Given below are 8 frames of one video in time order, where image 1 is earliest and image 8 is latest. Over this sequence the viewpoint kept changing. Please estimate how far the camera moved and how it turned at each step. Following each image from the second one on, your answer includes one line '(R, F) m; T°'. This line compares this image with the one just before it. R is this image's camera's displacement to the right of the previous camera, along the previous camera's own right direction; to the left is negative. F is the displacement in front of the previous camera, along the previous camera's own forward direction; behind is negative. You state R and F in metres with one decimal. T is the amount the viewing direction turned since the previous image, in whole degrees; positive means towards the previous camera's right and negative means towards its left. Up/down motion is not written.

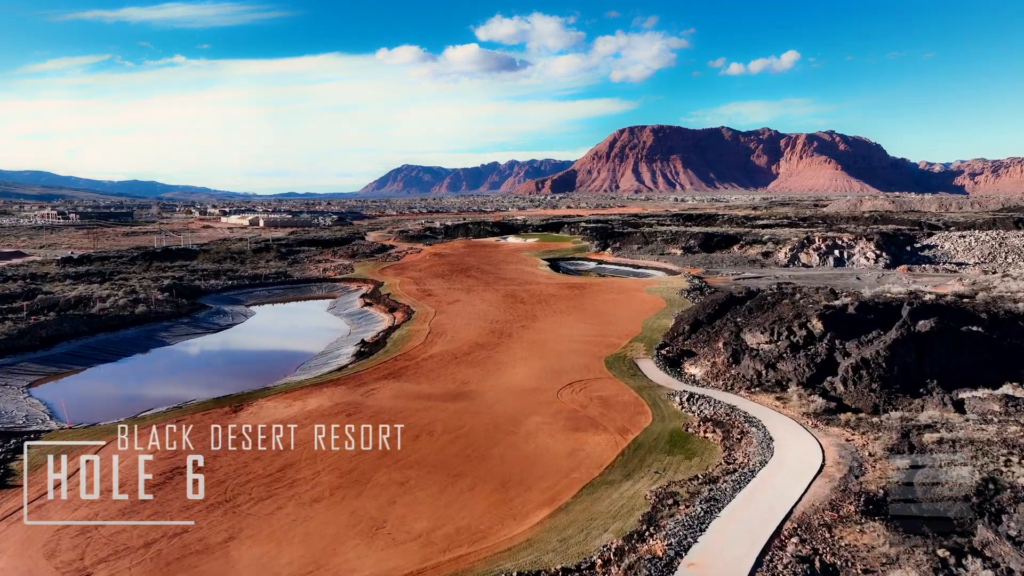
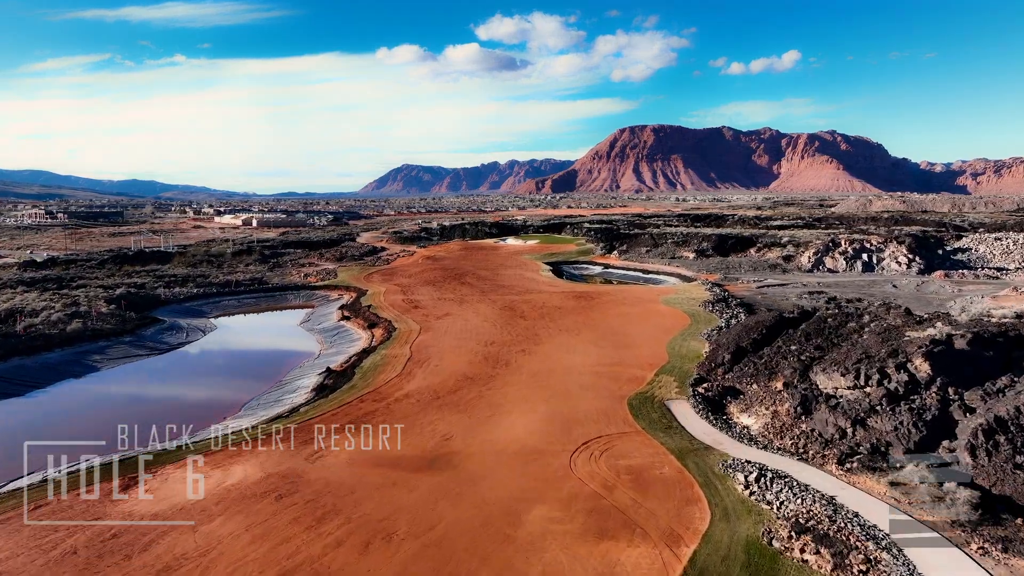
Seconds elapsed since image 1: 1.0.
(+0.1, +4.6) m; 0°
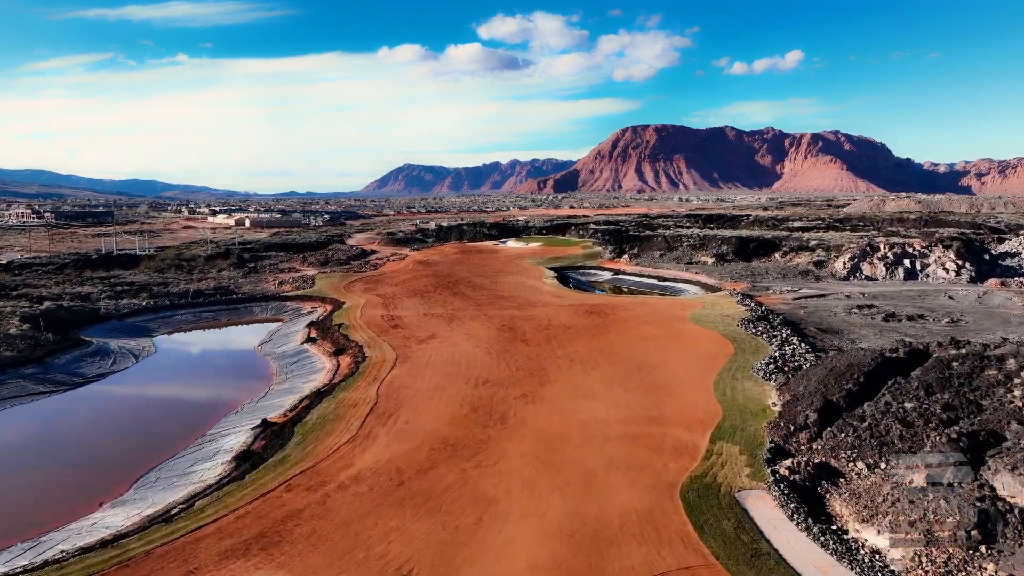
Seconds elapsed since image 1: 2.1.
(+0.1, +5.4) m; 0°
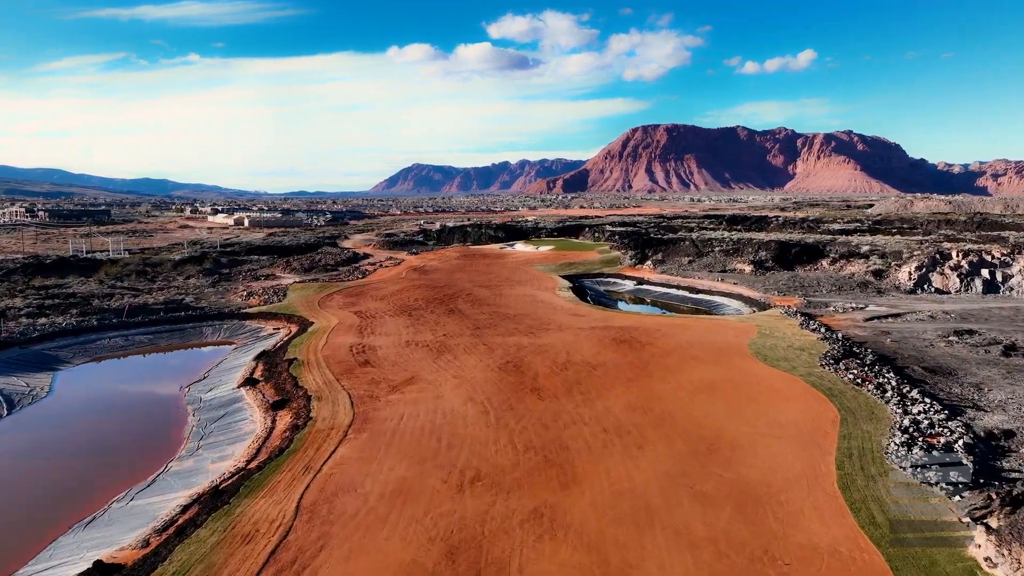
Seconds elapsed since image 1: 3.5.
(+0.1, +6.6) m; -1°
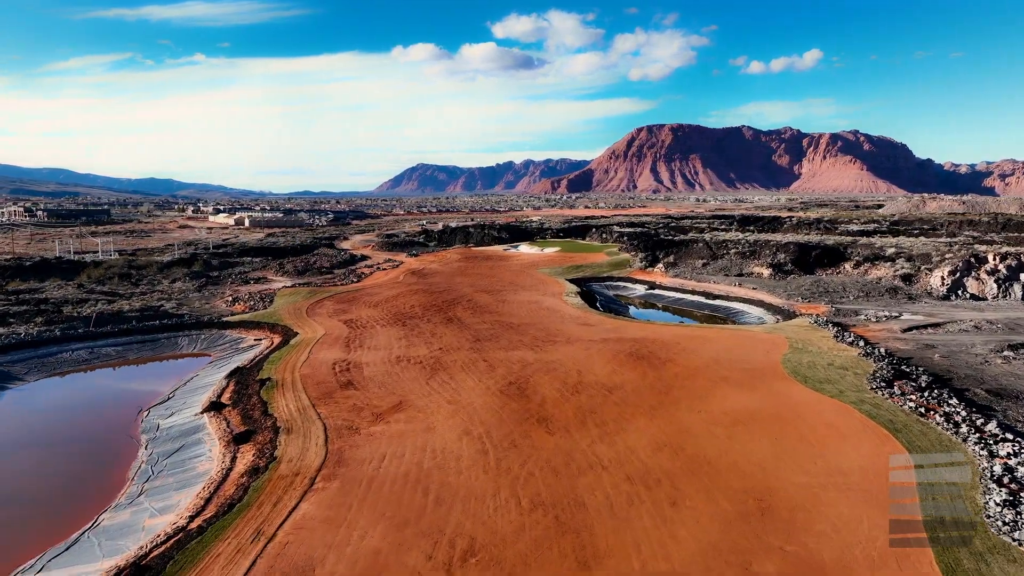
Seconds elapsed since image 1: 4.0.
(0.0, +2.5) m; 0°
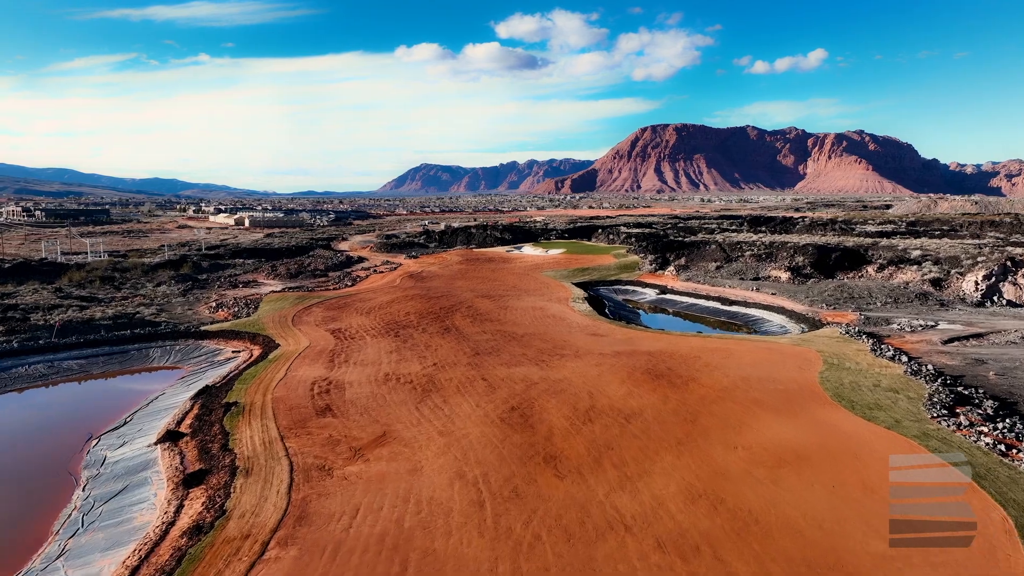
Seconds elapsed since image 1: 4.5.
(0.0, +2.3) m; 0°
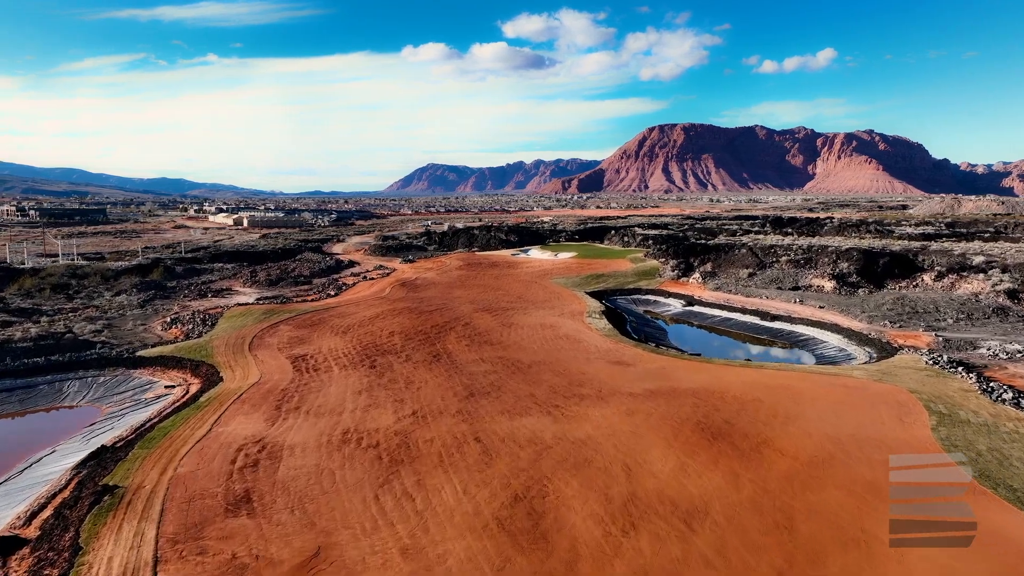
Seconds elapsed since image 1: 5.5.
(0.0, +4.9) m; -1°
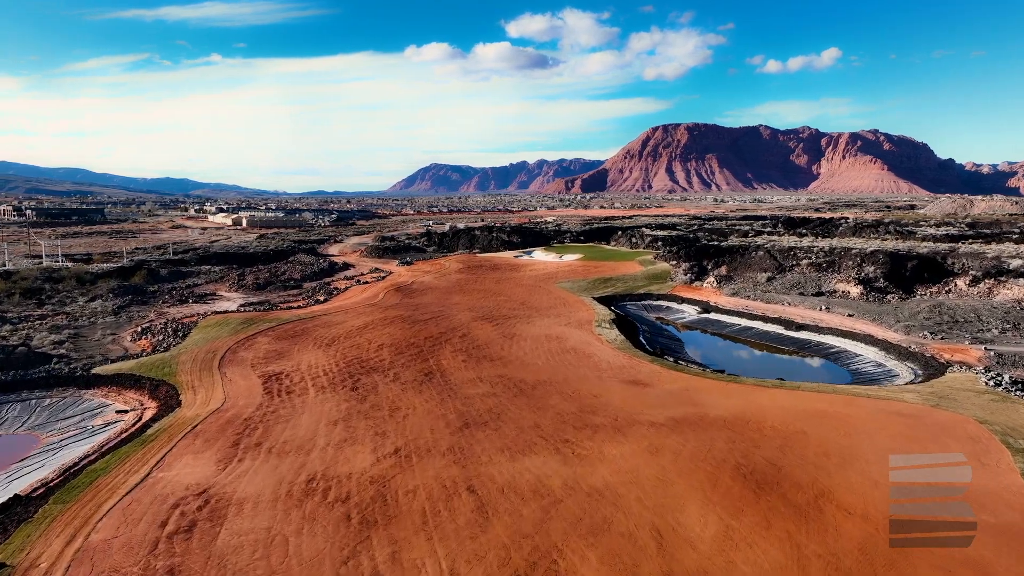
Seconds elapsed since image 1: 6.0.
(0.0, +2.4) m; 0°
